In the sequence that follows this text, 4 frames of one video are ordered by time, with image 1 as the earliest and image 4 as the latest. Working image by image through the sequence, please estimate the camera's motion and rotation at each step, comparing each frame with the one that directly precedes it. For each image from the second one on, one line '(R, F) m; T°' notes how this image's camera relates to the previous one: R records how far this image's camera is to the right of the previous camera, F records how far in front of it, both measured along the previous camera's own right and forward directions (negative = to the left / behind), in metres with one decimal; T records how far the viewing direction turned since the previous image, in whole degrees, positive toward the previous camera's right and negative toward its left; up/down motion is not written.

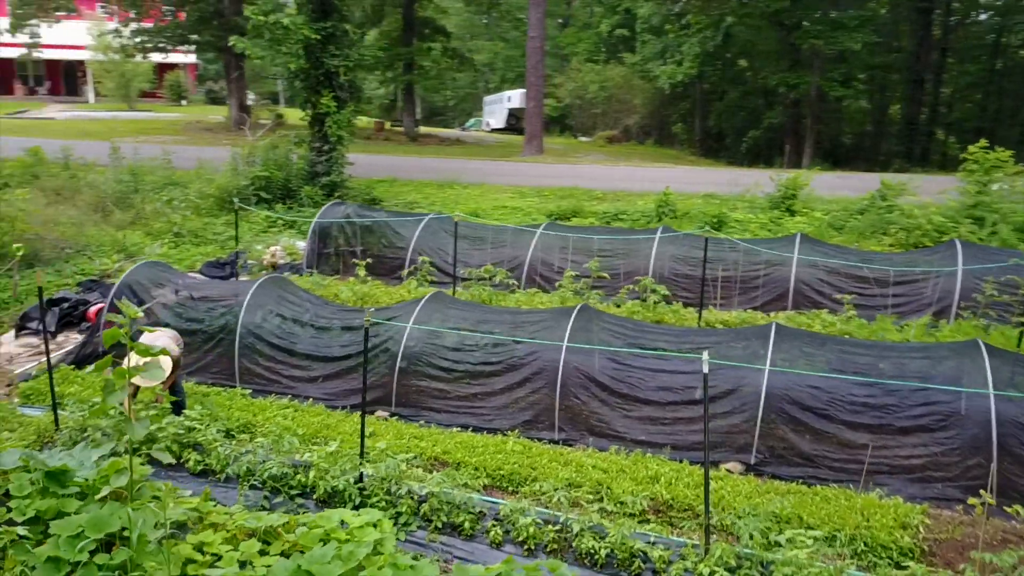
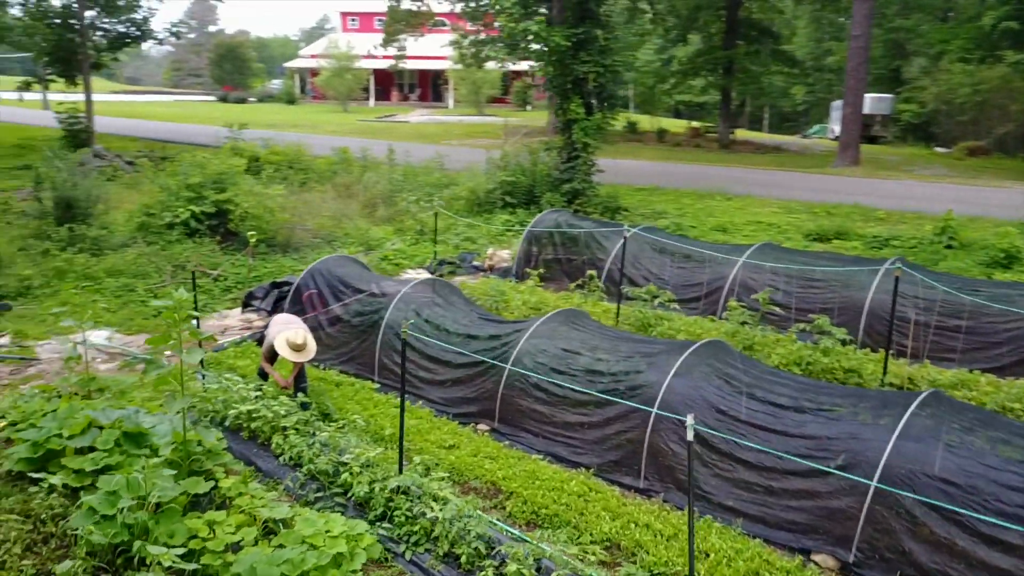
(+1.9, +0.8) m; -24°
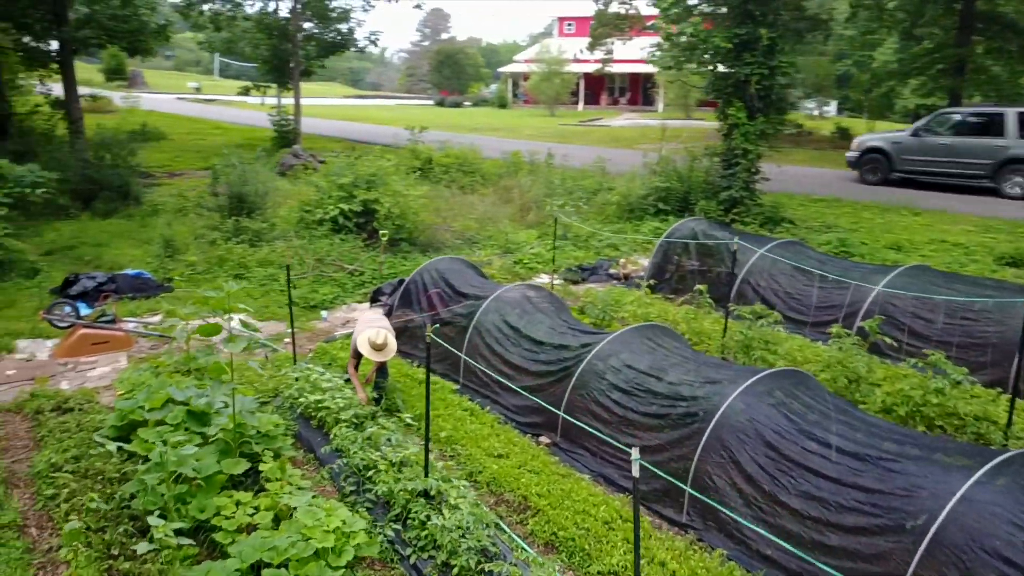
(+1.3, +0.3) m; -15°
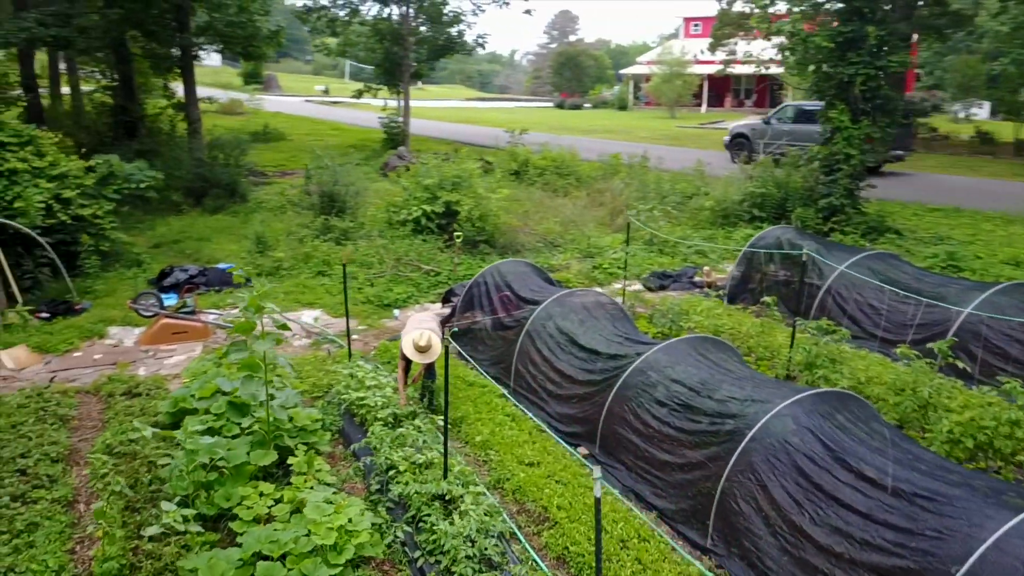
(+0.7, +0.2) m; -9°
